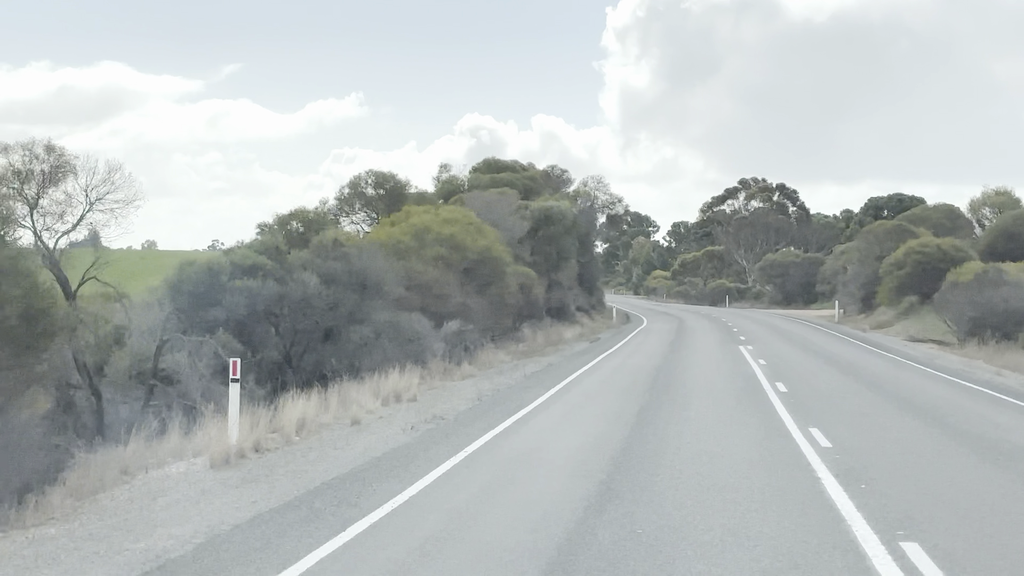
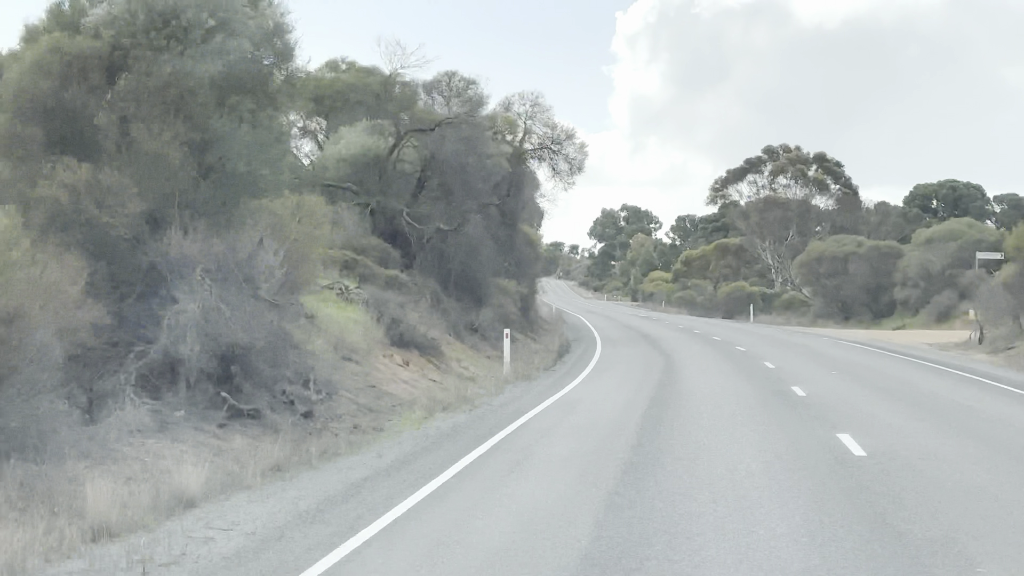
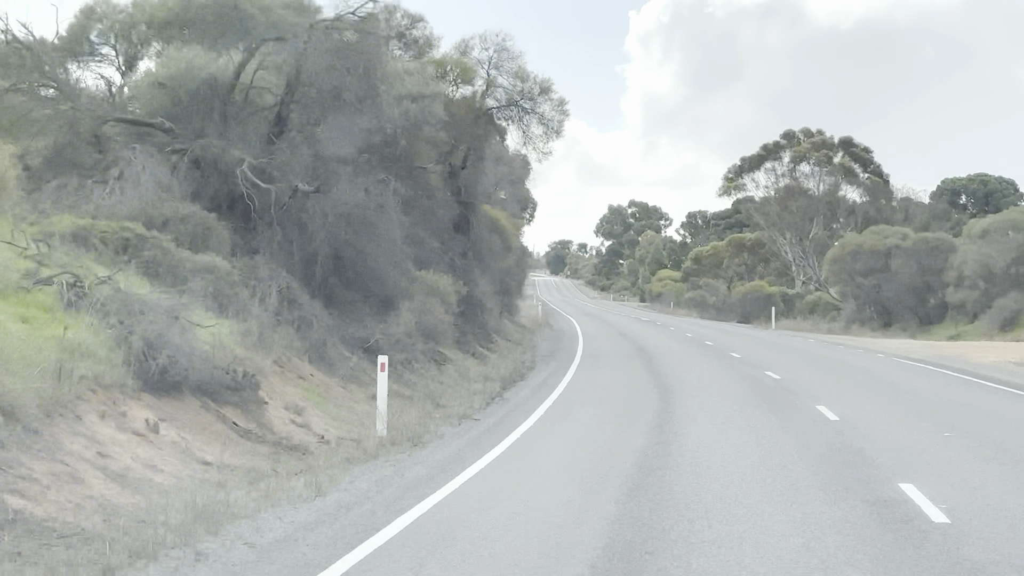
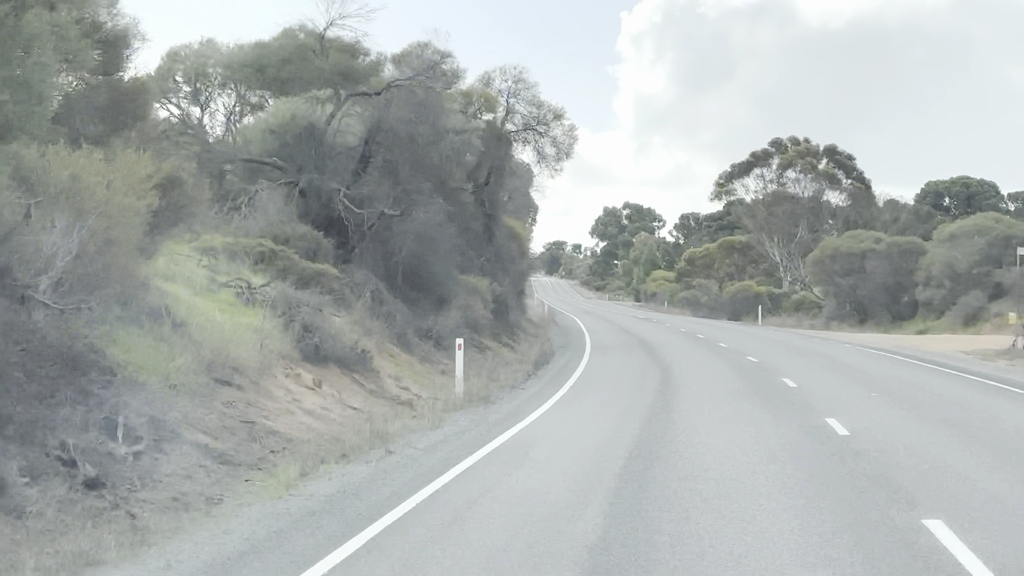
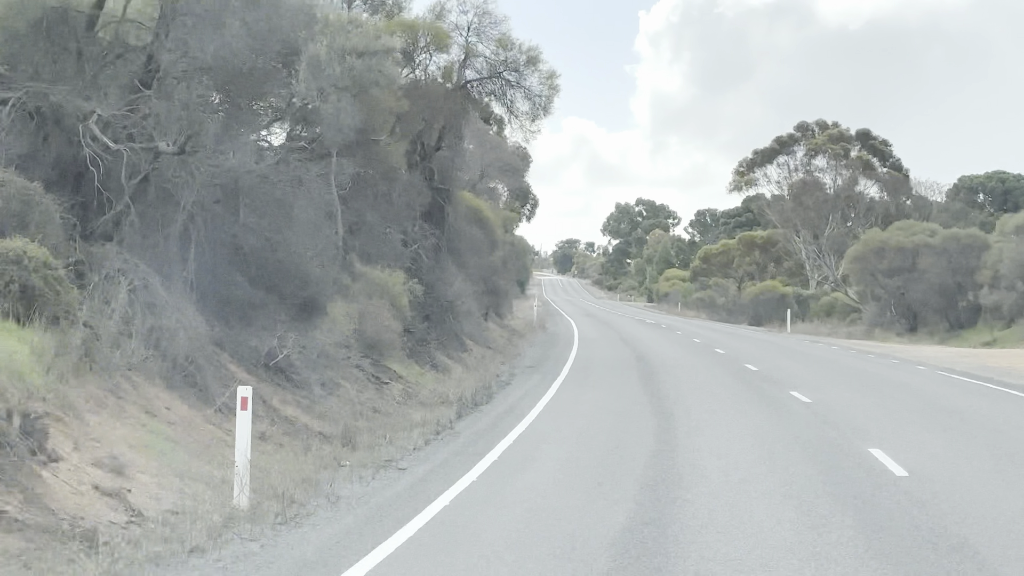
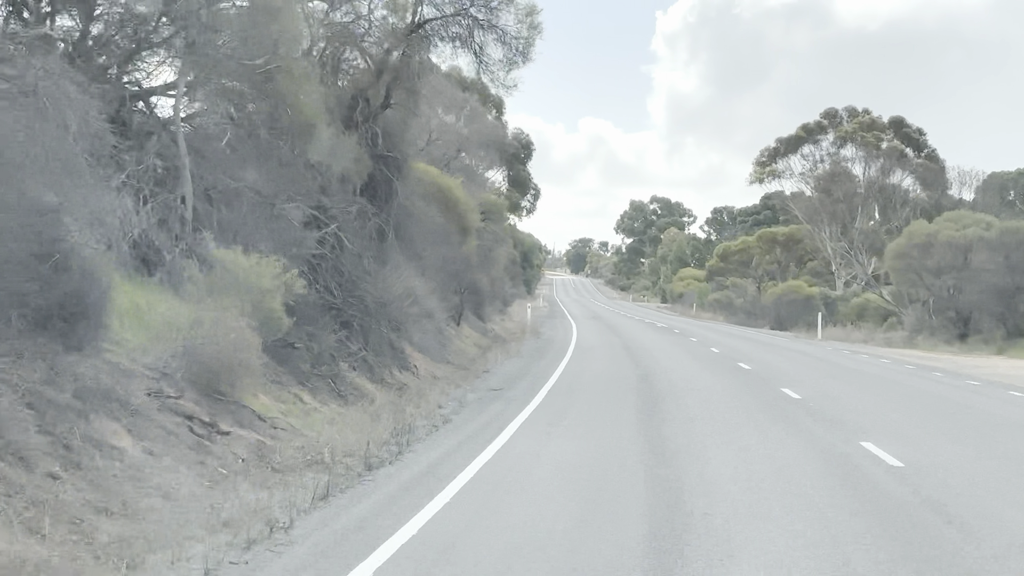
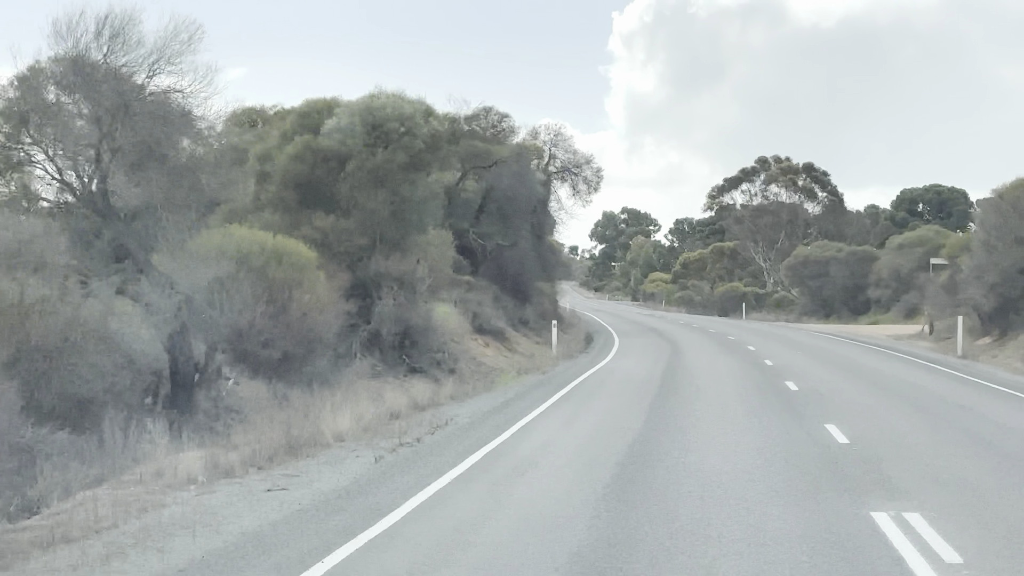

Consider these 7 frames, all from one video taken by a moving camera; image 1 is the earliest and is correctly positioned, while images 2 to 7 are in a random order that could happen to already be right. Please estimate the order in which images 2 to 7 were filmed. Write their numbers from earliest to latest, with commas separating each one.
7, 2, 4, 3, 5, 6
